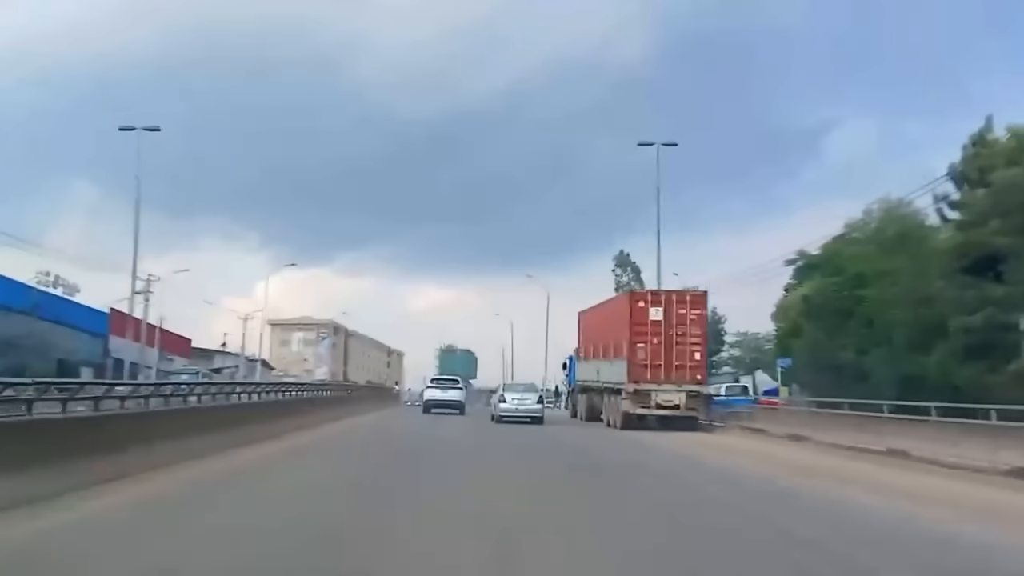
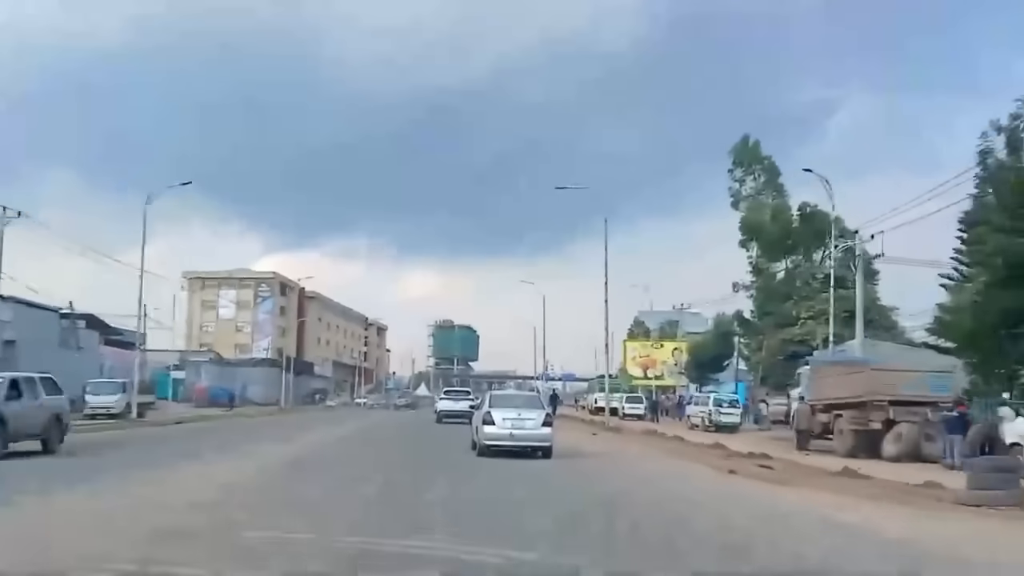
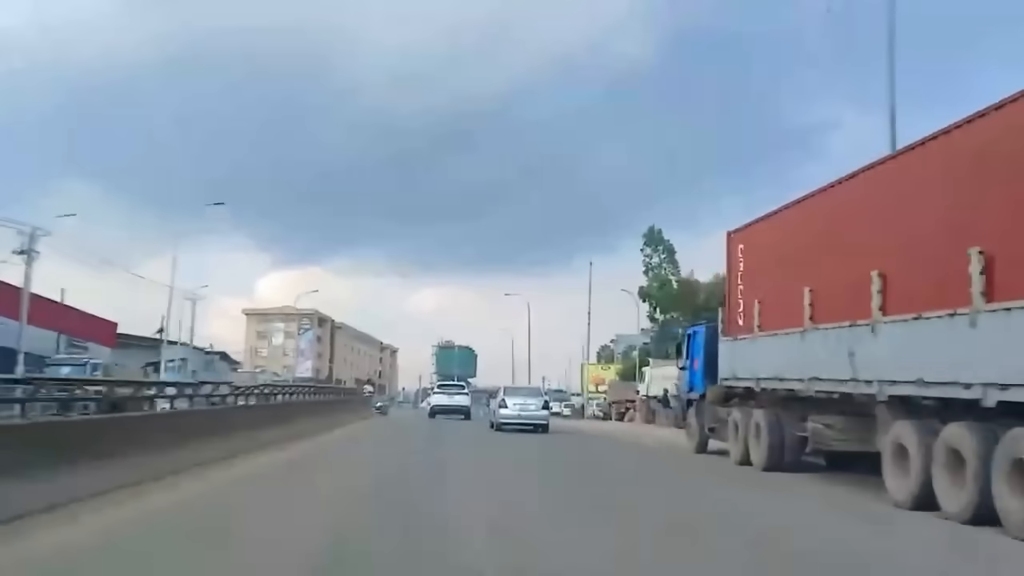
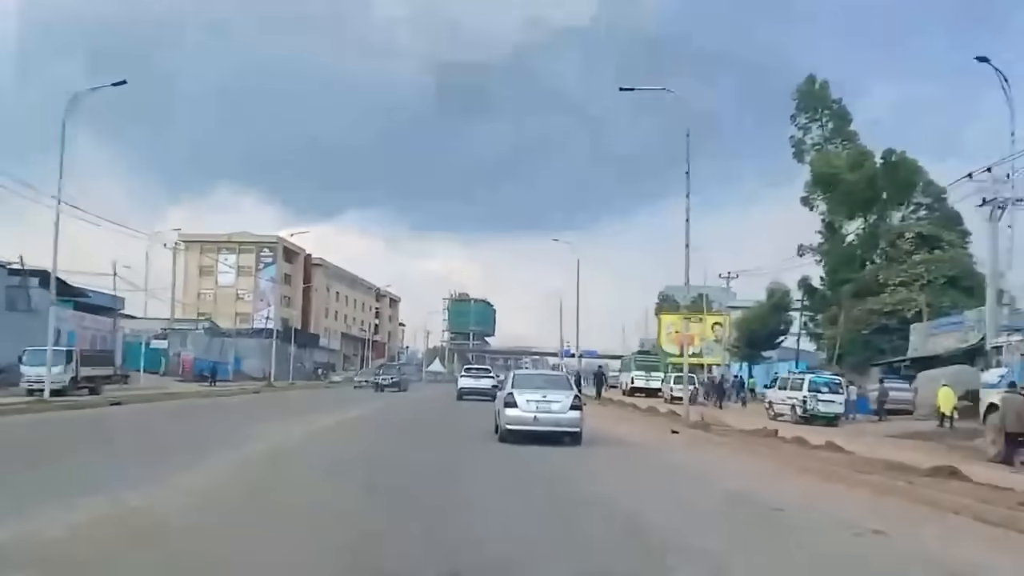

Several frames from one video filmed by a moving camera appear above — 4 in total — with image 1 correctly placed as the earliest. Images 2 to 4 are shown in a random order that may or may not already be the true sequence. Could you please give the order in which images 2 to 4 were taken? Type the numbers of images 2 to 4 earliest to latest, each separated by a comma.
3, 2, 4
